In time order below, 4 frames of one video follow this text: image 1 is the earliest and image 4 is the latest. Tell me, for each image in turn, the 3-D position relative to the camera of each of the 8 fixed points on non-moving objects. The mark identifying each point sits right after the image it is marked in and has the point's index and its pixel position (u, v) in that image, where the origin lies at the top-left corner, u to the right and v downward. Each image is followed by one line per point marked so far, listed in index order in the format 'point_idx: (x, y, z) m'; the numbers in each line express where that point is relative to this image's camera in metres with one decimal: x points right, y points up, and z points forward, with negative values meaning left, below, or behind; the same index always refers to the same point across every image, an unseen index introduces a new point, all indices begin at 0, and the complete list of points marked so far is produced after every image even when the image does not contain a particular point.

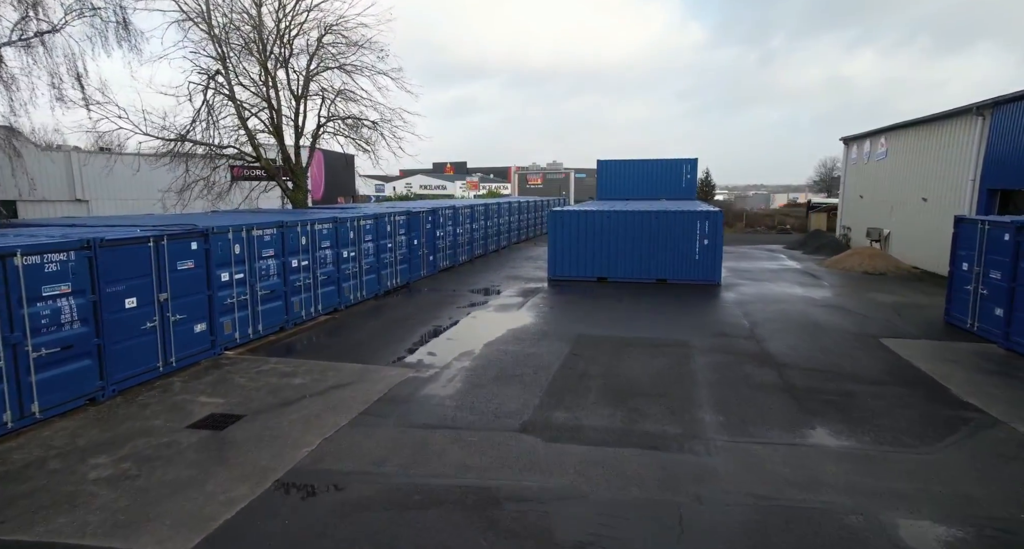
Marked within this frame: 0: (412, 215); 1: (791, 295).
0: (-3.3, +1.9, +20.5) m
1: (+7.7, -0.6, +17.7) m
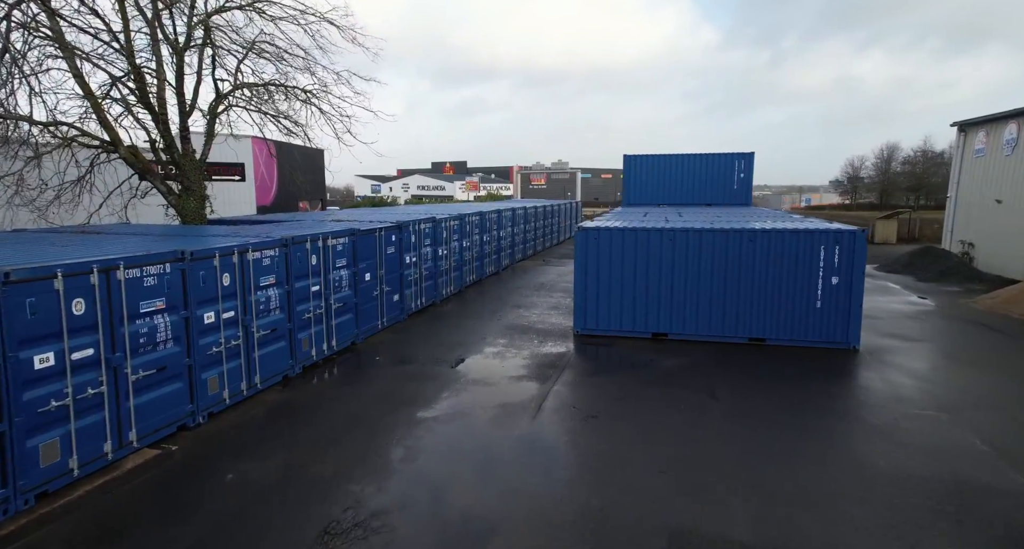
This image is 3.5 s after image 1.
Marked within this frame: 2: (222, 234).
0: (-3.1, +0.8, +13.1) m
1: (+7.8, -1.7, +10.2) m
2: (-5.3, +0.7, +11.5) m
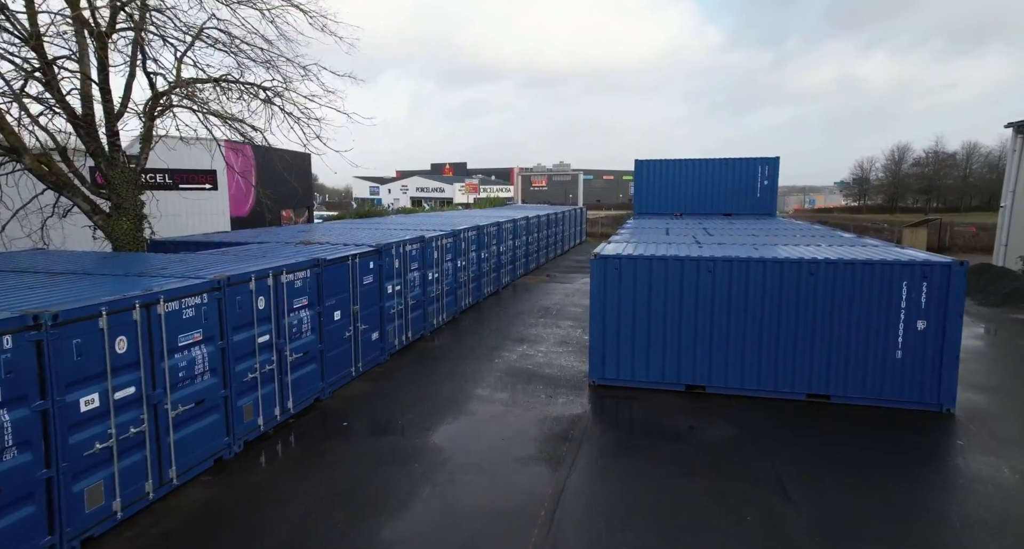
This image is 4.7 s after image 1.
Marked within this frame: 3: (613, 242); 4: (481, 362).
0: (-3.1, +0.1, +10.6) m
1: (+7.9, -2.3, +7.7) m
2: (-5.2, +0.1, +9.1) m
3: (+2.1, +0.7, +13.7) m
4: (-0.7, -1.8, +13.0) m
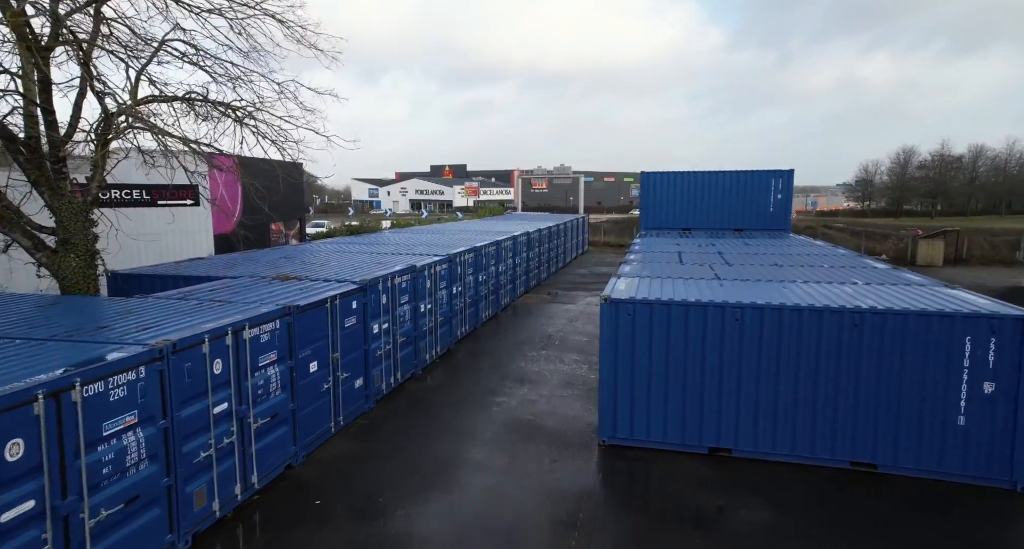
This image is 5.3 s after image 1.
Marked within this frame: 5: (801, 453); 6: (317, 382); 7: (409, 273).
0: (-3.1, -0.6, +9.3) m
1: (+7.8, -3.0, +6.4) m
2: (-5.2, -0.6, +7.7) m
3: (+2.1, 0.0, +12.4) m
4: (-0.7, -2.5, +11.7) m
5: (+4.1, -2.5, +9.0) m
6: (-3.0, -1.7, +9.9) m
7: (-2.2, 0.0, +13.3) m
